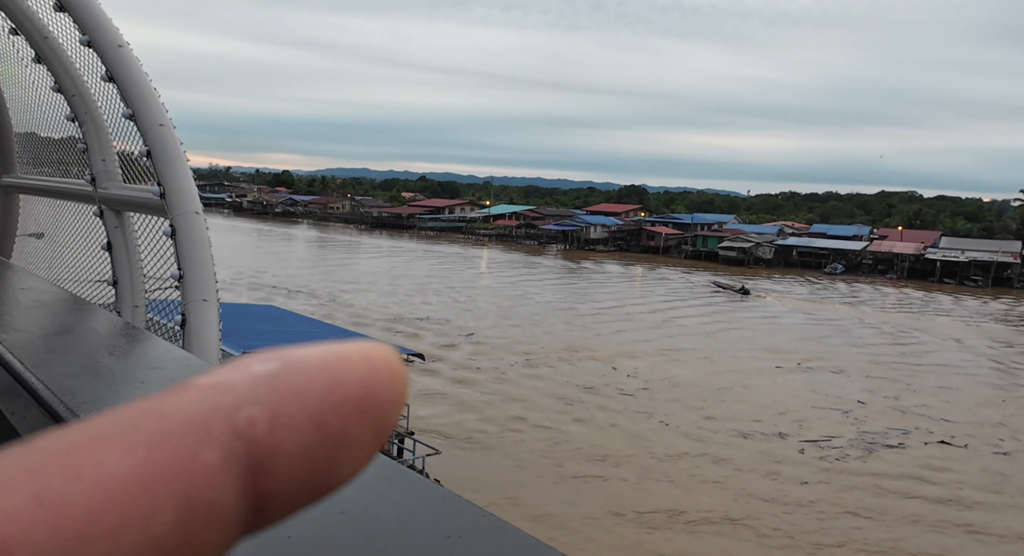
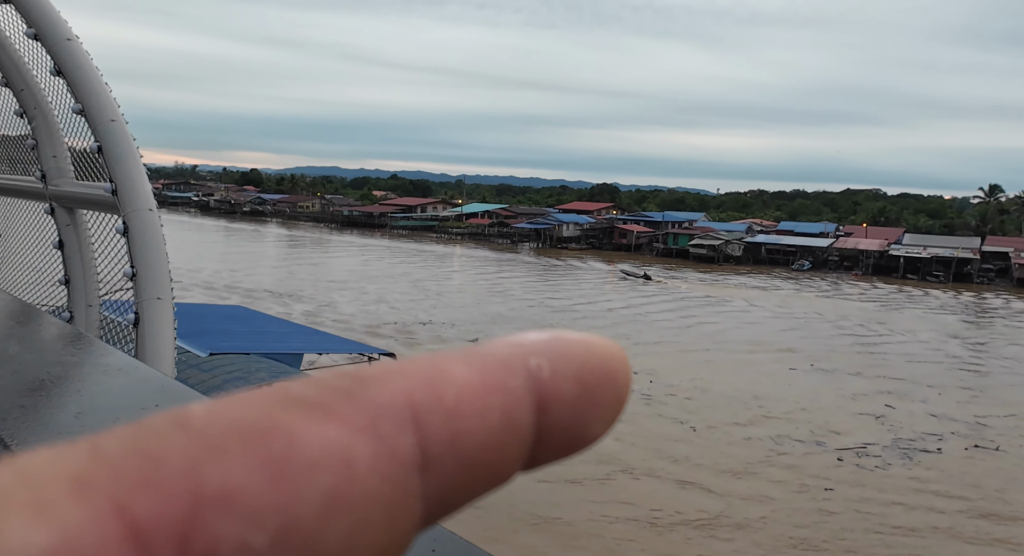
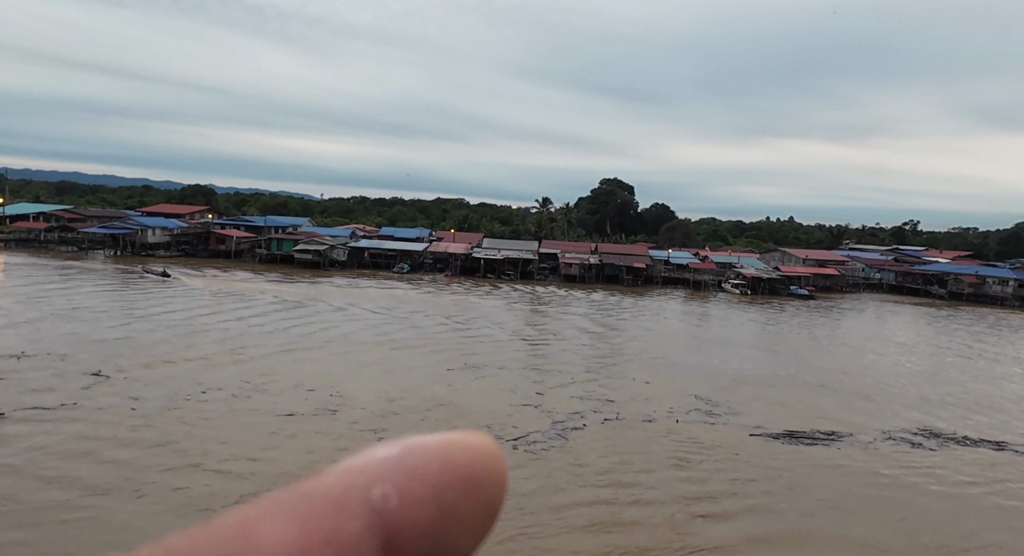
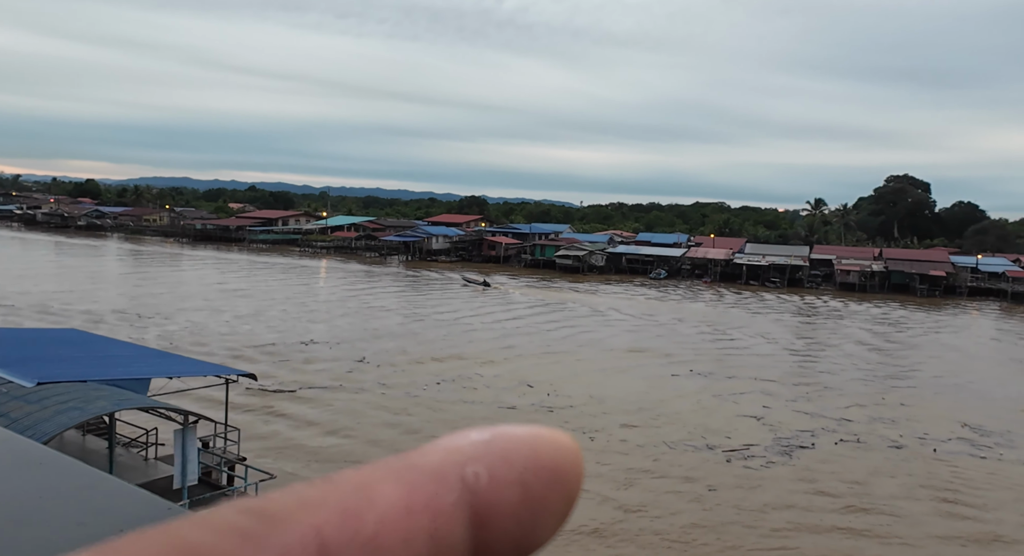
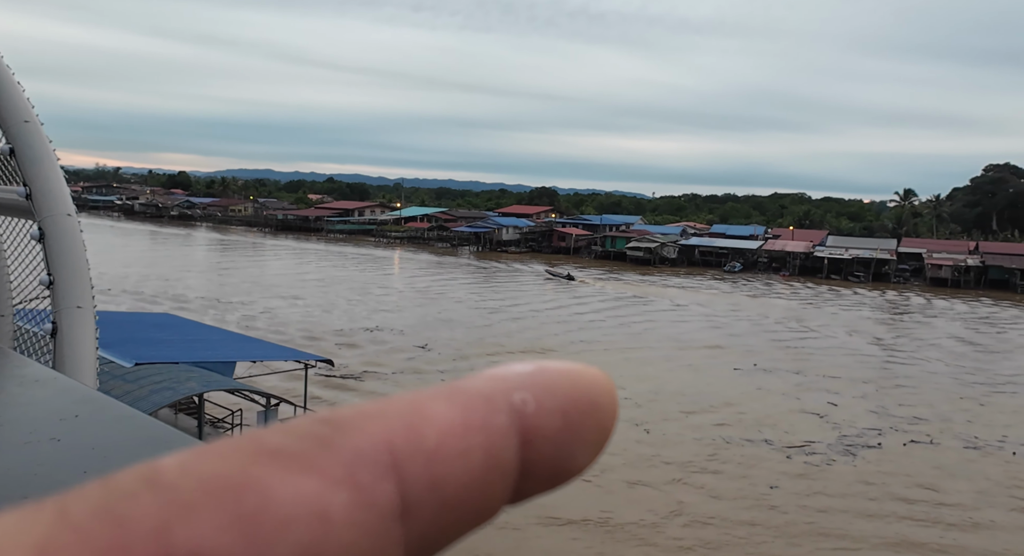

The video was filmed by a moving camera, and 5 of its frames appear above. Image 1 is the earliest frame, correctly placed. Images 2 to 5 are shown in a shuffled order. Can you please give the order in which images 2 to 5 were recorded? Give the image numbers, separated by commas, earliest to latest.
2, 5, 4, 3
